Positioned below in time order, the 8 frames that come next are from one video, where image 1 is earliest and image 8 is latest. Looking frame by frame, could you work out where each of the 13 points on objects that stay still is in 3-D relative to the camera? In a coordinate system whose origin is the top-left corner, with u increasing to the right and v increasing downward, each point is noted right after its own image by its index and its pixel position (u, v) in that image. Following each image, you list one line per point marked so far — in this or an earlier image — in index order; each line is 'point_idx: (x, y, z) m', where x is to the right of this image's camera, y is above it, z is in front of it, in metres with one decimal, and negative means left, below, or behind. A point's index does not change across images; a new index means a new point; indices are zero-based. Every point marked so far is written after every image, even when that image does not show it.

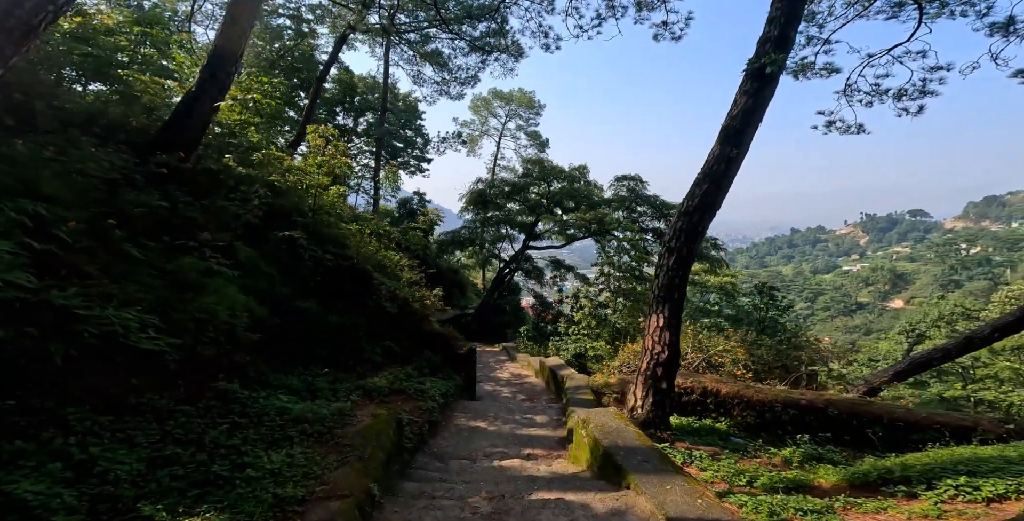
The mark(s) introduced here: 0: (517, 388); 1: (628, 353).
0: (+0.1, -2.1, +8.7) m
1: (+2.0, -1.5, +8.6) m
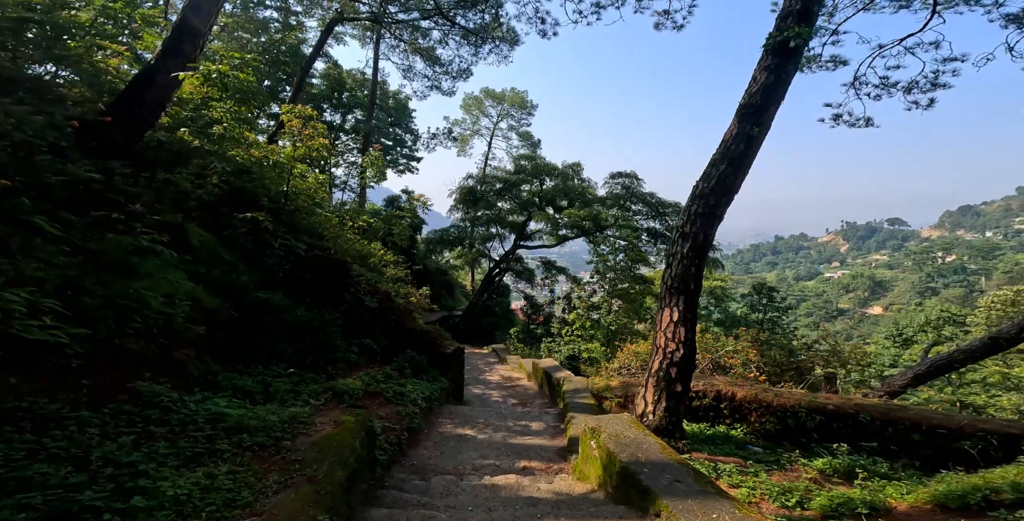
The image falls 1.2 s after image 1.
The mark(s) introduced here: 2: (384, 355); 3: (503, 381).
0: (-0.1, -2.0, +8.1) m
1: (+1.8, -1.4, +8.0) m
2: (-1.5, -1.1, +5.9) m
3: (-0.2, -2.1, +9.0) m
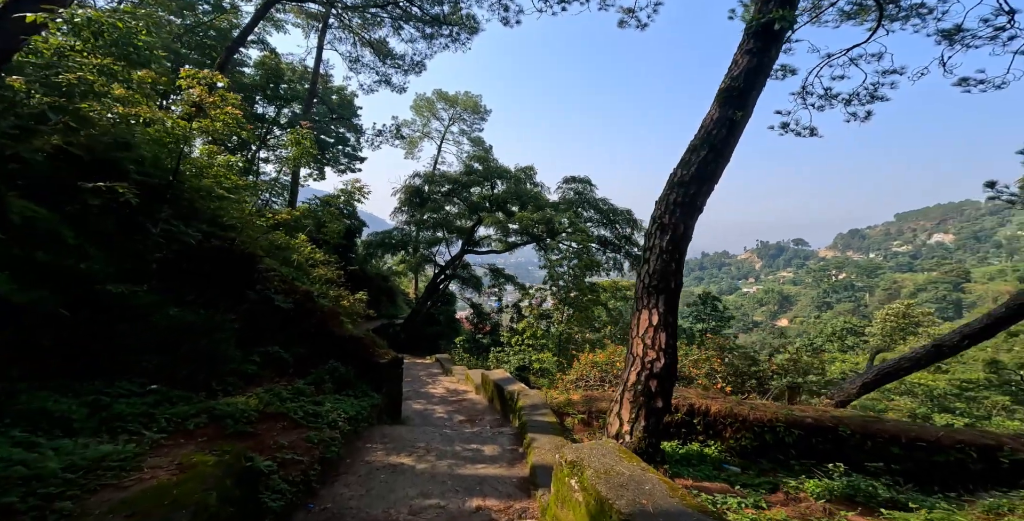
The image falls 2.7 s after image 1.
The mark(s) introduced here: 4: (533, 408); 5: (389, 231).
0: (-0.8, -2.0, +7.2) m
1: (+1.1, -1.4, +7.4) m
2: (-2.0, -1.0, +4.9) m
3: (-1.0, -2.1, +8.1) m
4: (+0.2, -1.5, +5.2) m
5: (-3.8, +0.9, +16.4) m
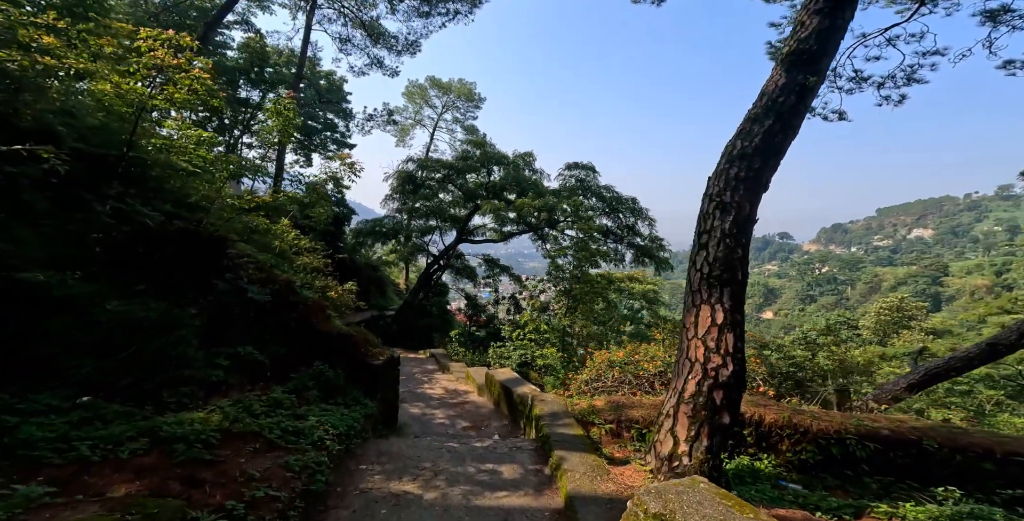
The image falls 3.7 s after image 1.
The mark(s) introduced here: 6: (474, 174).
0: (-0.7, -1.9, +6.5) m
1: (+1.2, -1.2, +6.6) m
2: (-1.8, -0.9, +4.1) m
3: (-0.9, -1.9, +7.4) m
4: (+0.3, -1.4, +4.5) m
5: (-3.9, +1.2, +15.5) m
6: (-1.1, +2.6, +15.5) m
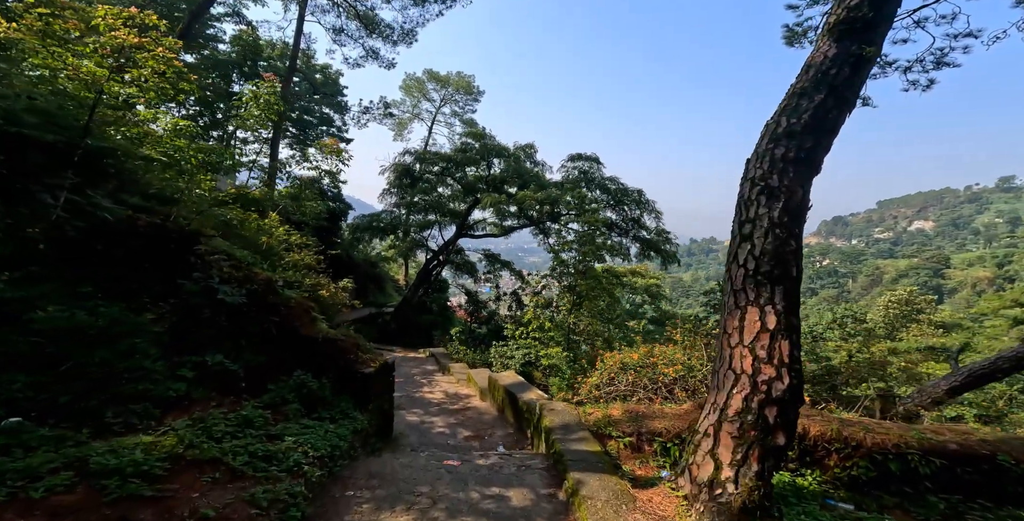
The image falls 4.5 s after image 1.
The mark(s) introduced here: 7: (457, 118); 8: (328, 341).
0: (-0.7, -1.8, +6.0) m
1: (+1.2, -1.2, +6.2) m
2: (-1.8, -0.8, +3.6) m
3: (-0.9, -1.8, +6.9) m
4: (+0.4, -1.3, +4.0) m
5: (-3.9, +1.4, +15.0) m
6: (-1.1, +2.7, +14.9) m
7: (-2.0, +5.5, +19.9) m
8: (-1.5, -0.6, +4.2) m
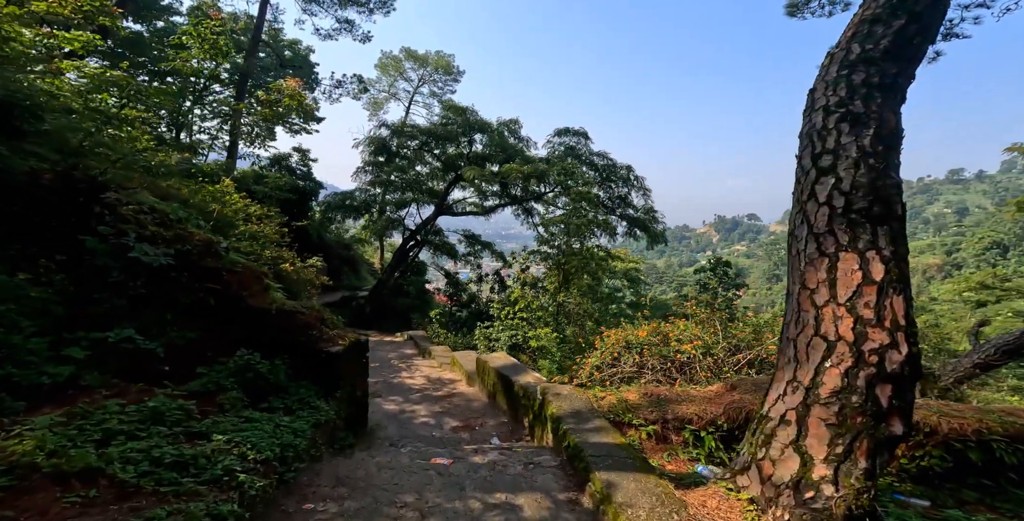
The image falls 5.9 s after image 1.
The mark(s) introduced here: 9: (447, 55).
0: (-0.7, -1.5, +5.3) m
1: (+1.2, -0.8, +5.5) m
2: (-1.8, -0.5, +2.8) m
3: (-1.0, -1.5, +6.2) m
4: (+0.4, -1.0, +3.3) m
5: (-4.3, +1.9, +14.0) m
6: (-1.6, +3.3, +14.1) m
7: (-2.8, +6.1, +18.9) m
8: (-1.5, -0.3, +3.4) m
9: (-2.5, +7.9, +19.3) m
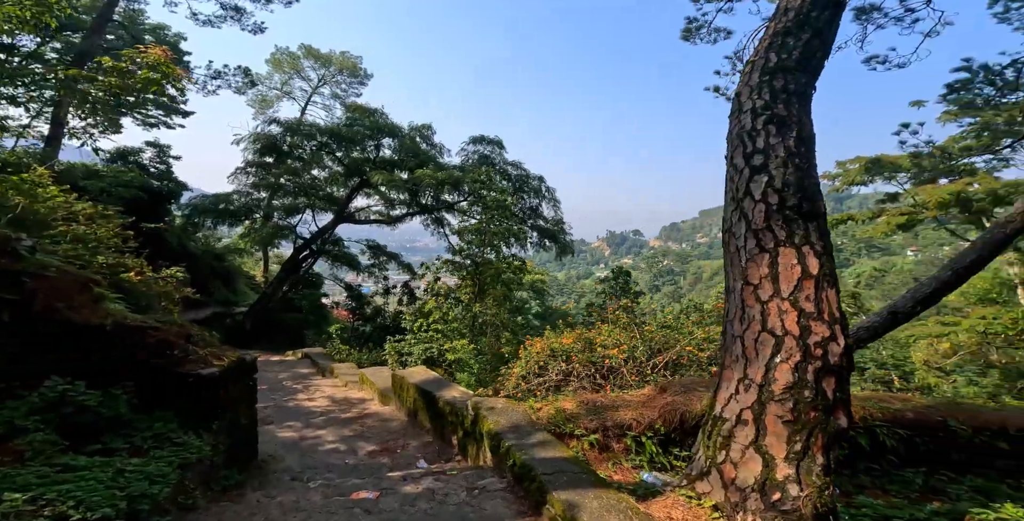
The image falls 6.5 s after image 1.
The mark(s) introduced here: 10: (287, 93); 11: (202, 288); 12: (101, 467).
0: (-1.4, -1.5, +4.7) m
1: (+0.4, -0.9, +5.3) m
2: (-2.0, -0.6, +2.2) m
3: (-1.8, -1.6, +5.6) m
4: (0.0, -1.0, +3.1) m
5: (-6.7, +1.6, +12.8) m
6: (-4.0, +3.0, +13.3) m
7: (-6.1, +5.7, +18.0) m
8: (-1.8, -0.4, +2.8) m
9: (-5.9, +7.5, +18.4) m
10: (-8.0, +6.0, +18.2) m
11: (-7.9, -0.8, +14.2) m
12: (-1.4, -0.8, +2.0) m
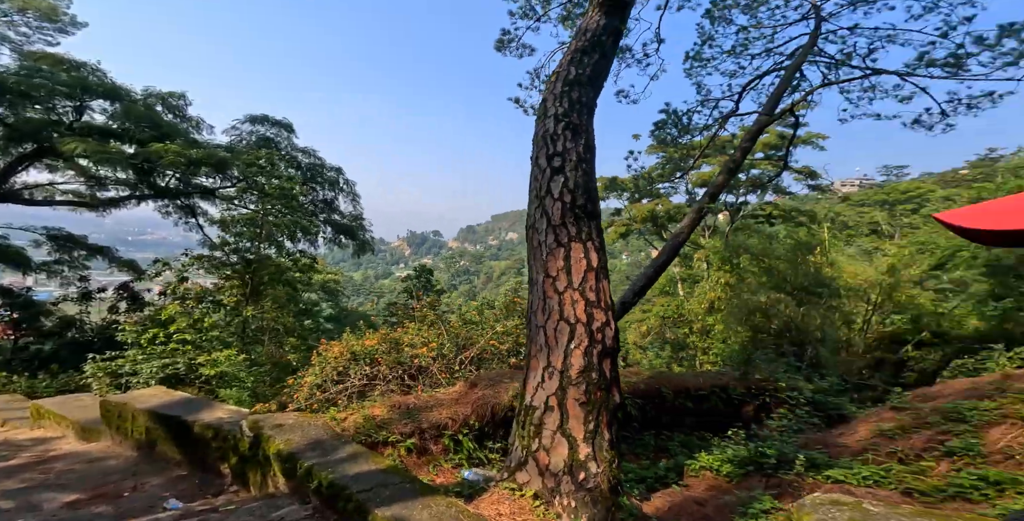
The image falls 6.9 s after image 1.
0: (-2.9, -1.5, +3.7) m
1: (-1.5, -0.8, +5.0) m
2: (-2.5, -0.6, +1.1) m
3: (-3.6, -1.5, +4.4) m
4: (-0.9, -1.0, +2.7) m
5: (-10.8, +1.5, +9.2) m
6: (-8.6, +3.0, +10.7) m
7: (-12.3, +5.7, +14.2) m
8: (-2.6, -0.4, +1.8) m
9: (-12.3, +7.4, +14.7) m
10: (-14.1, +6.0, +13.7) m
11: (-12.5, -0.9, +10.1) m
12: (-1.9, -0.8, +1.3) m
